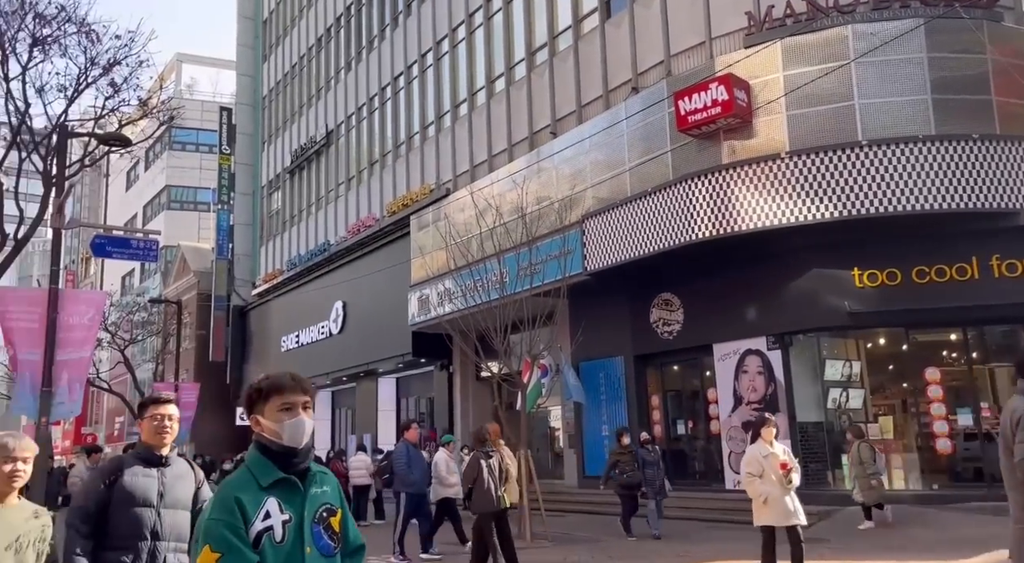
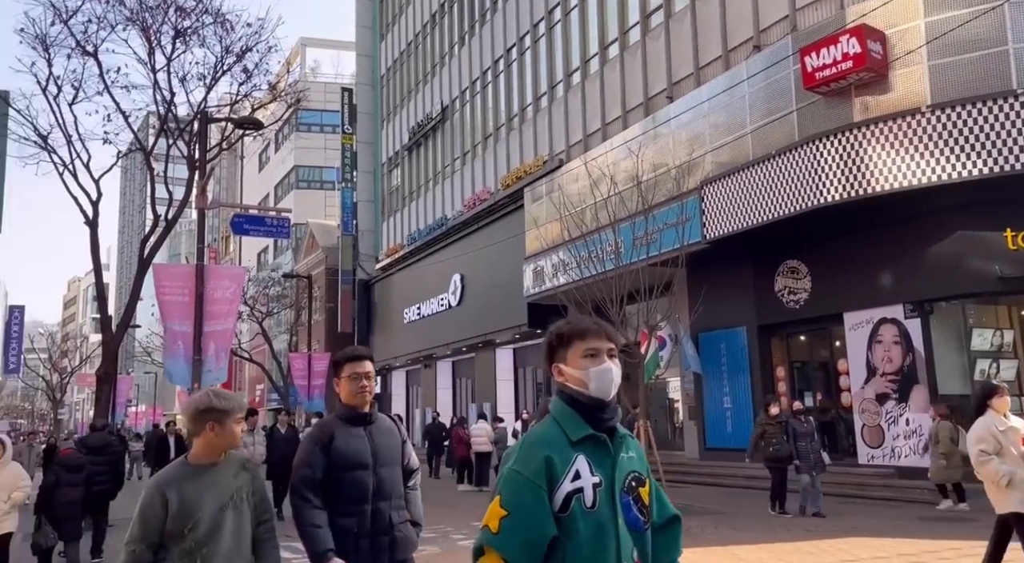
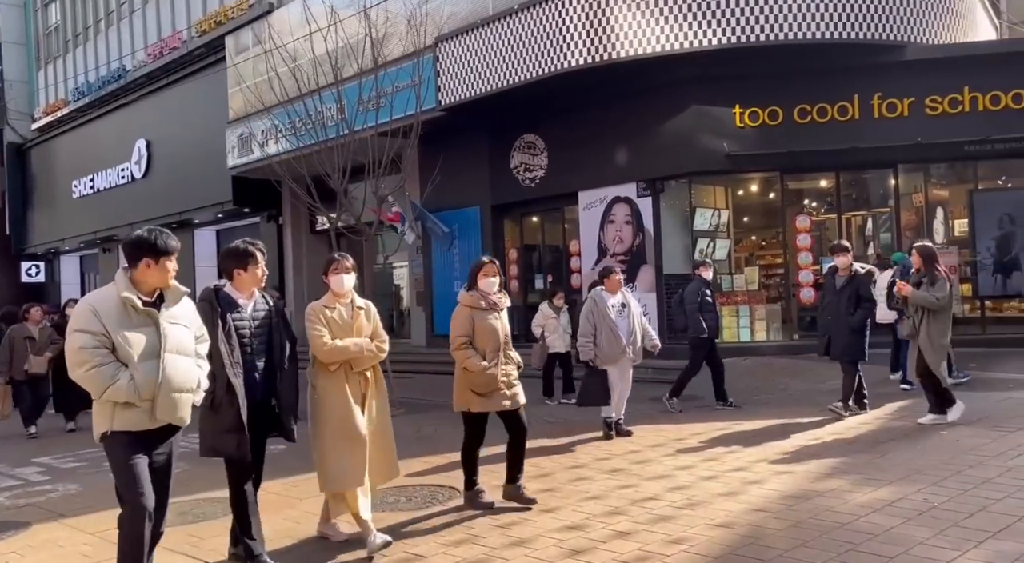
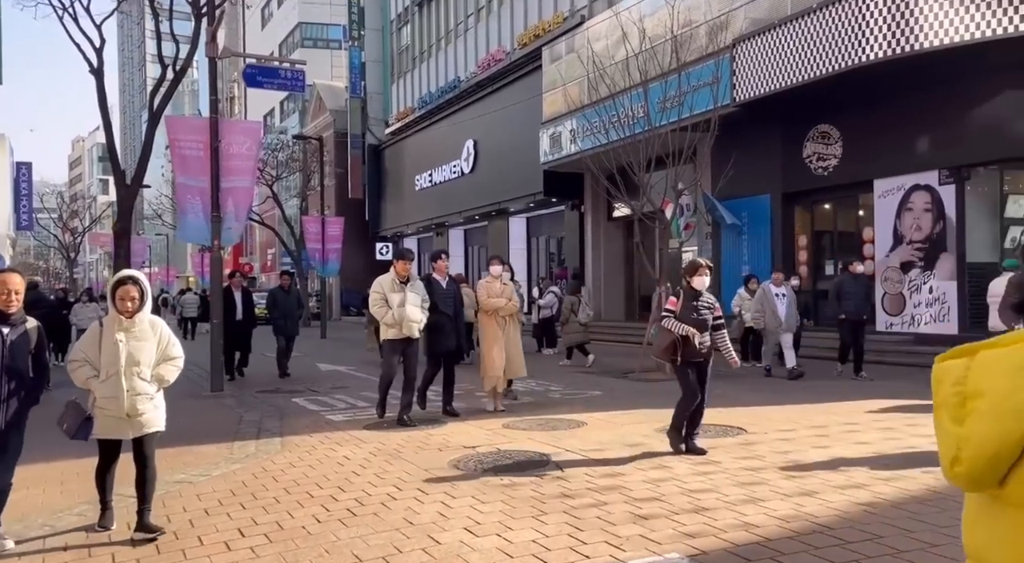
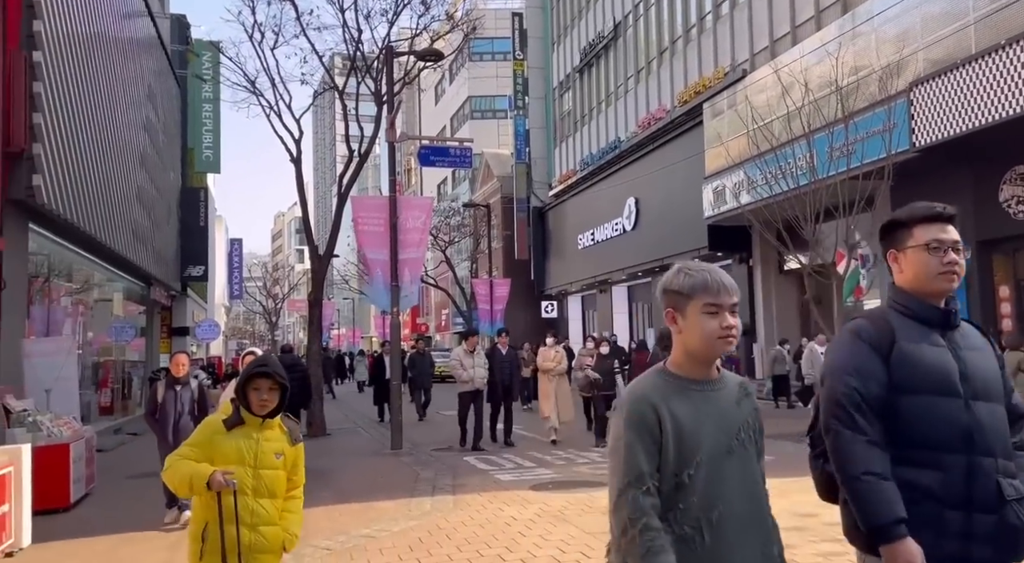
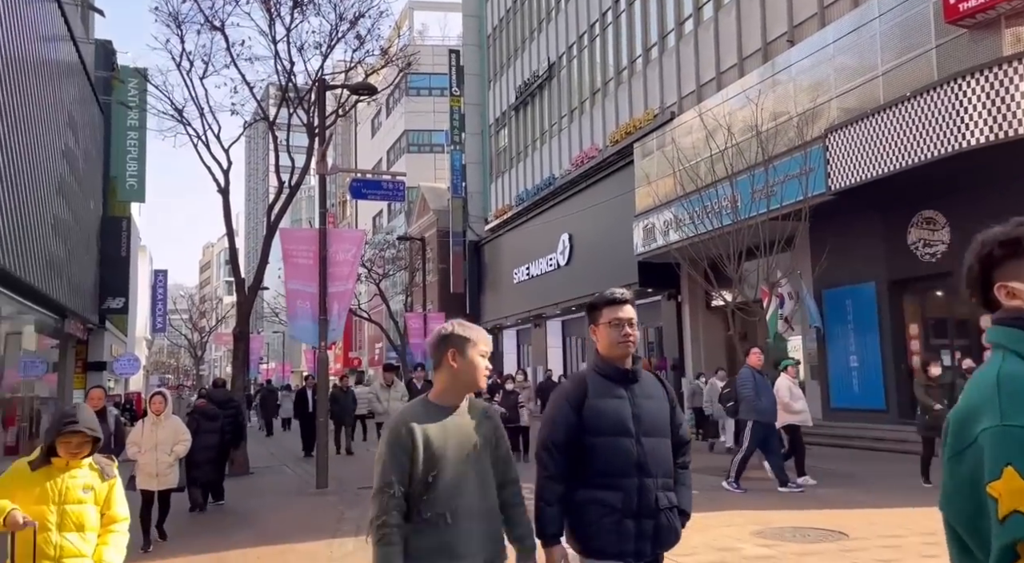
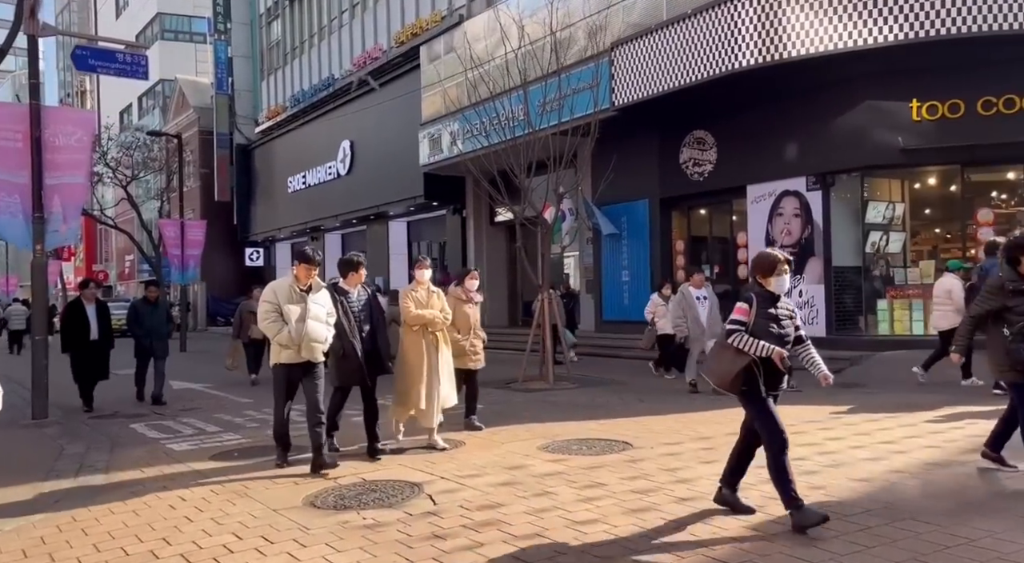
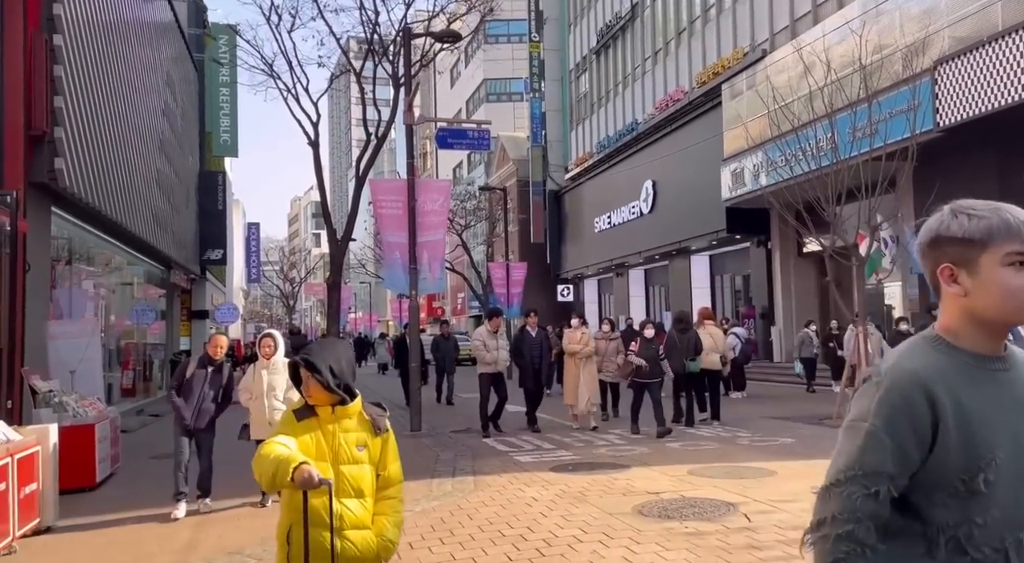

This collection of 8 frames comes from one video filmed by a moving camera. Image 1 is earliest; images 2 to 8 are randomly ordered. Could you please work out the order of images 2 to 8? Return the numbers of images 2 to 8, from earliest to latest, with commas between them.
2, 6, 5, 8, 4, 7, 3
